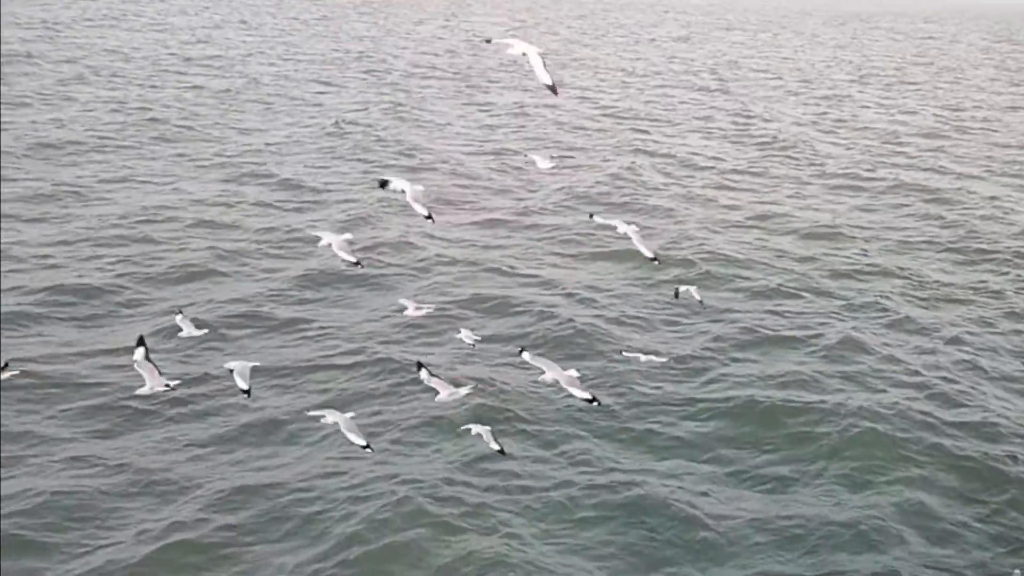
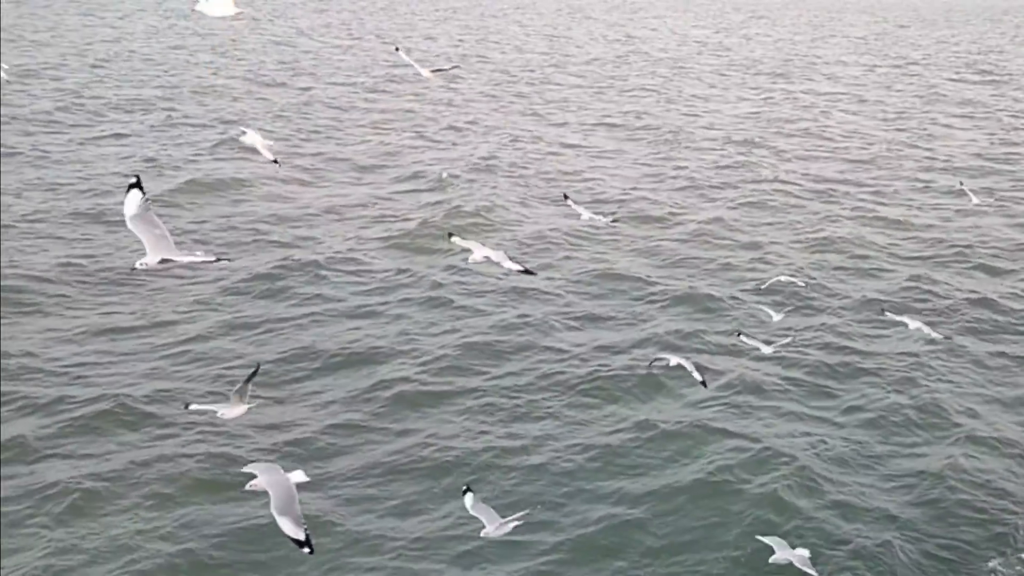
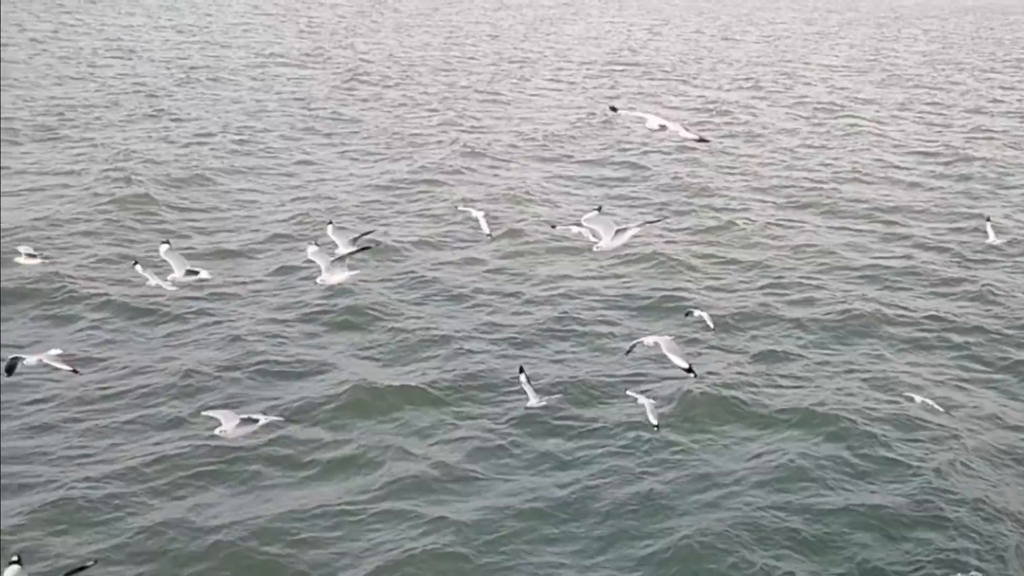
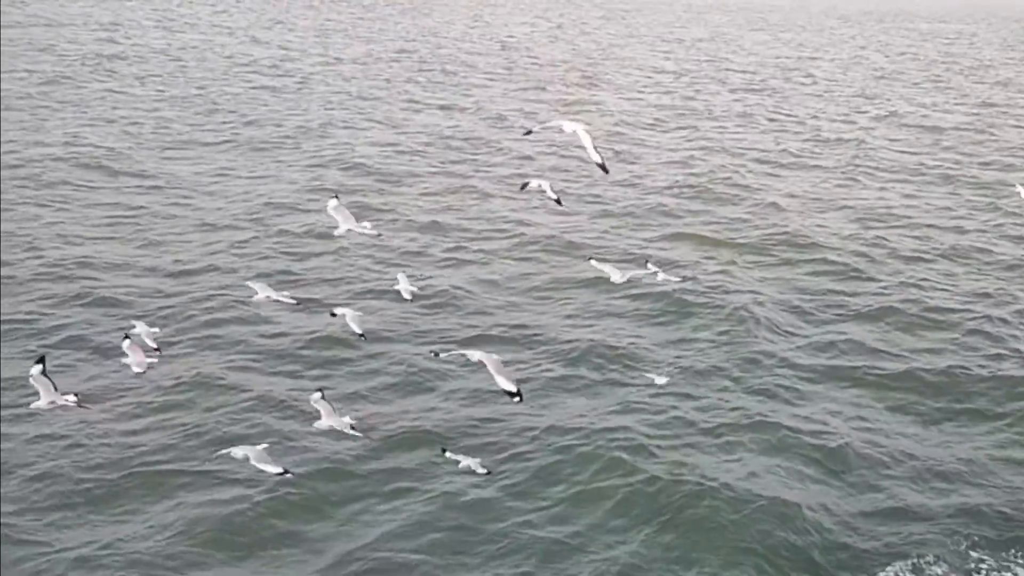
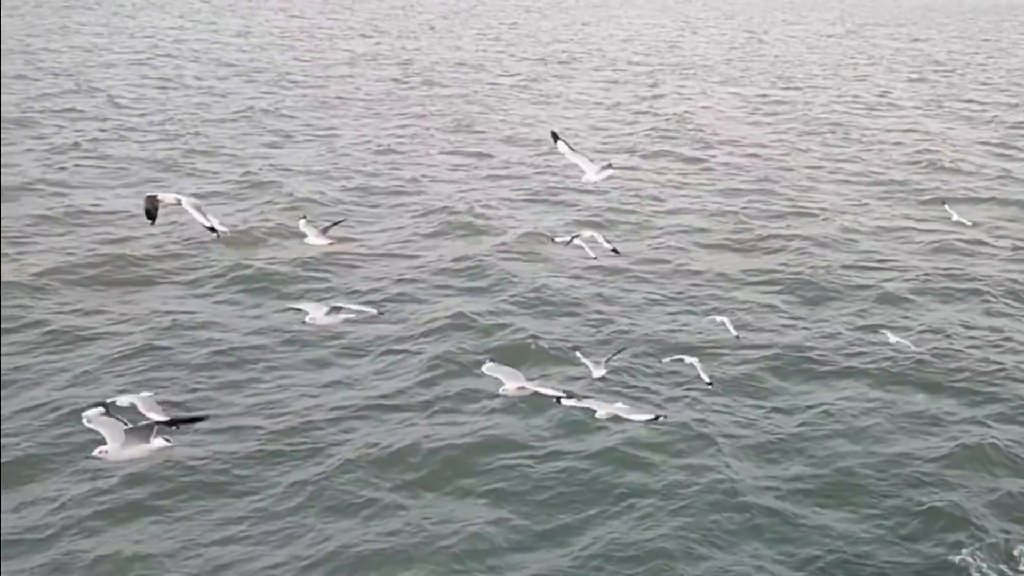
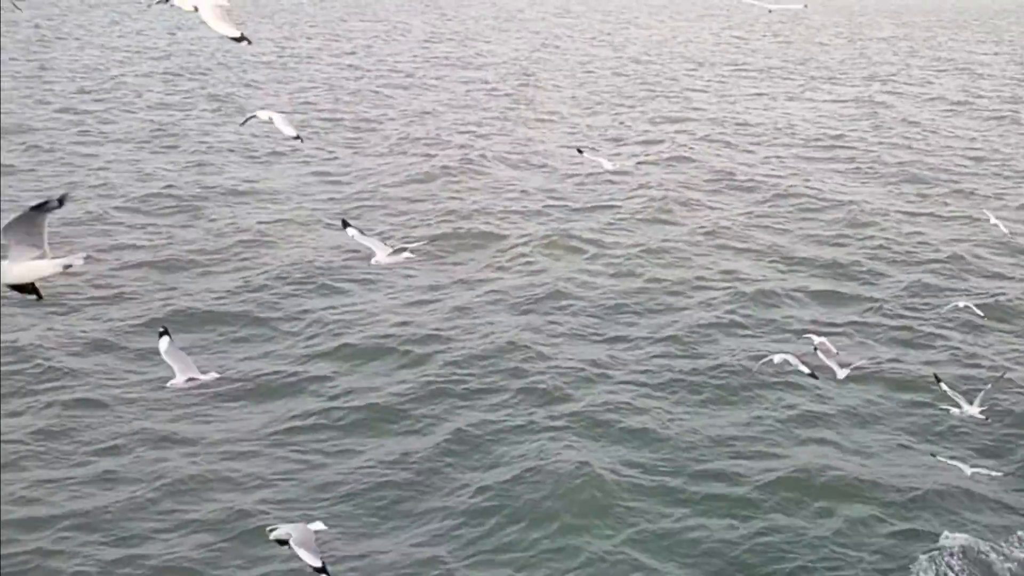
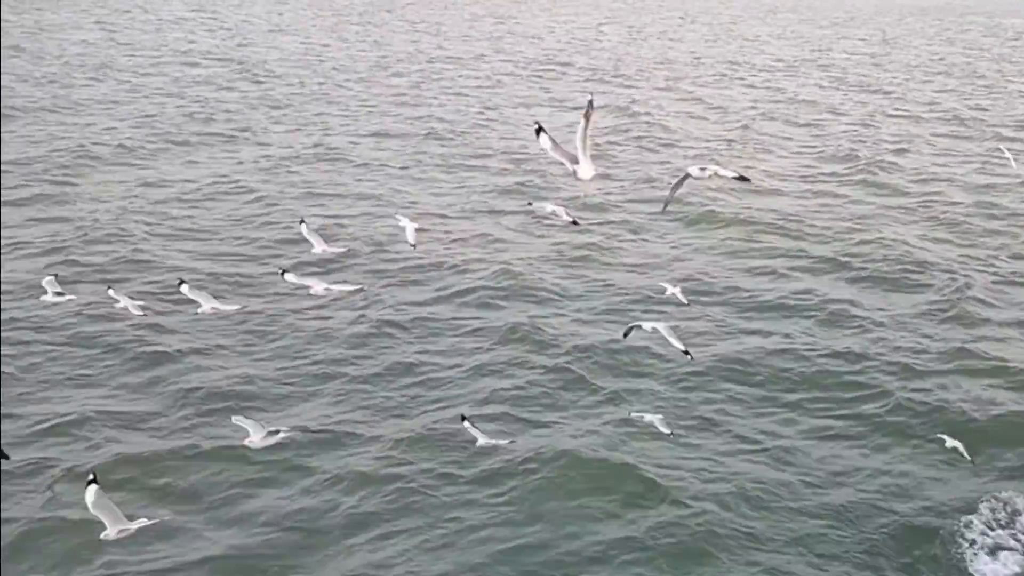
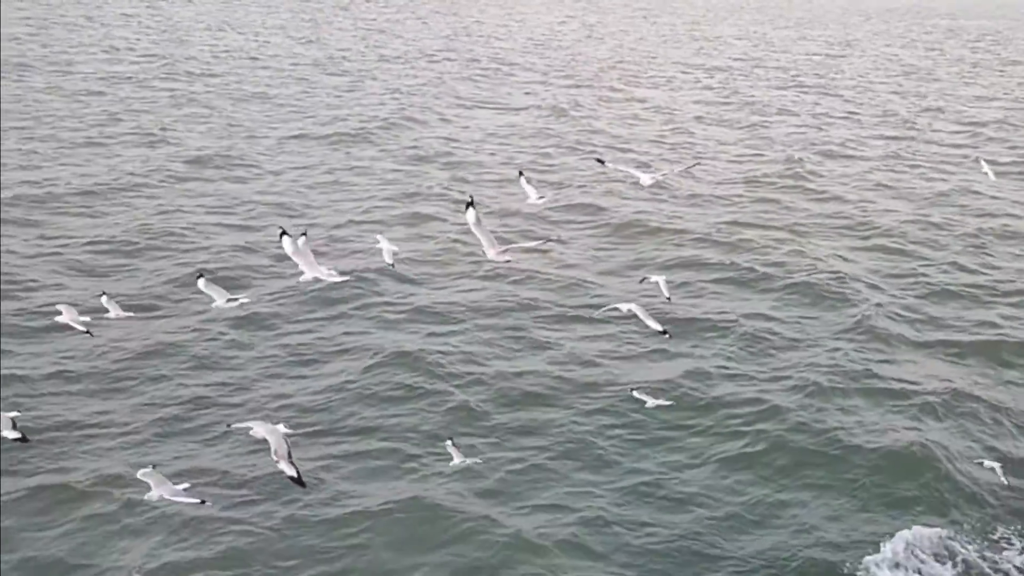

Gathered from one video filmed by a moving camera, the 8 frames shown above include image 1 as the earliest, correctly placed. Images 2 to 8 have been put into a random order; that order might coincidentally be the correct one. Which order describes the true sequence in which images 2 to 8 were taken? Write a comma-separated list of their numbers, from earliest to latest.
4, 8, 7, 3, 5, 2, 6
